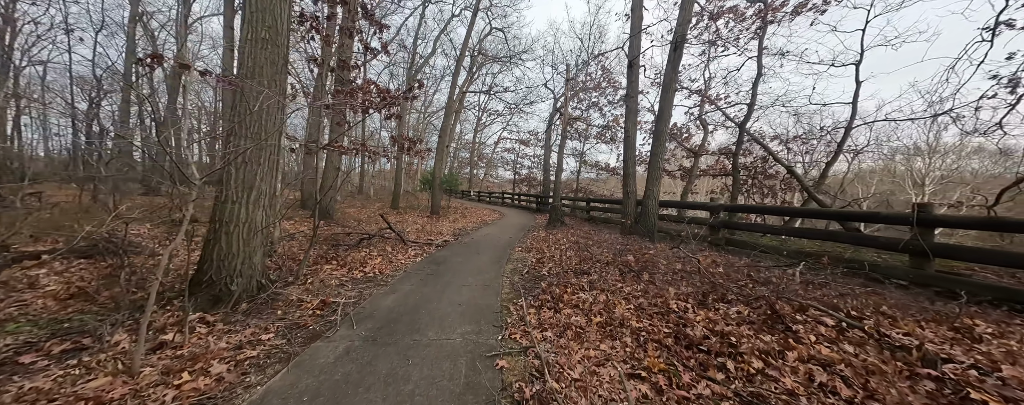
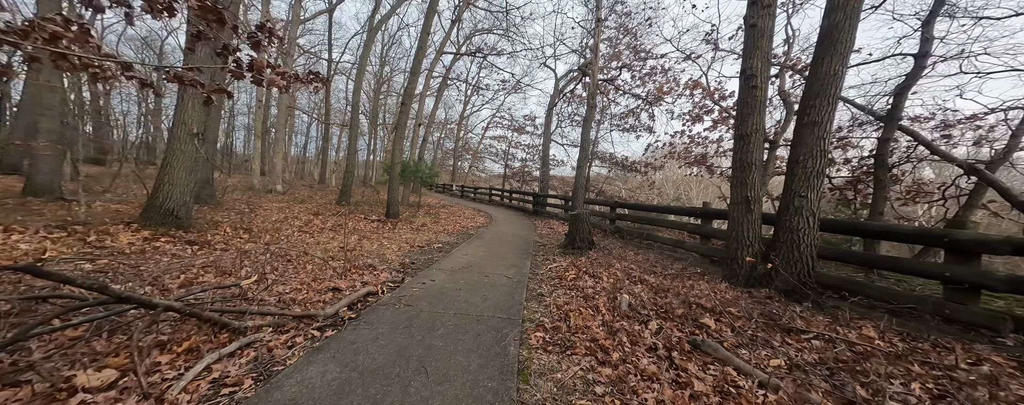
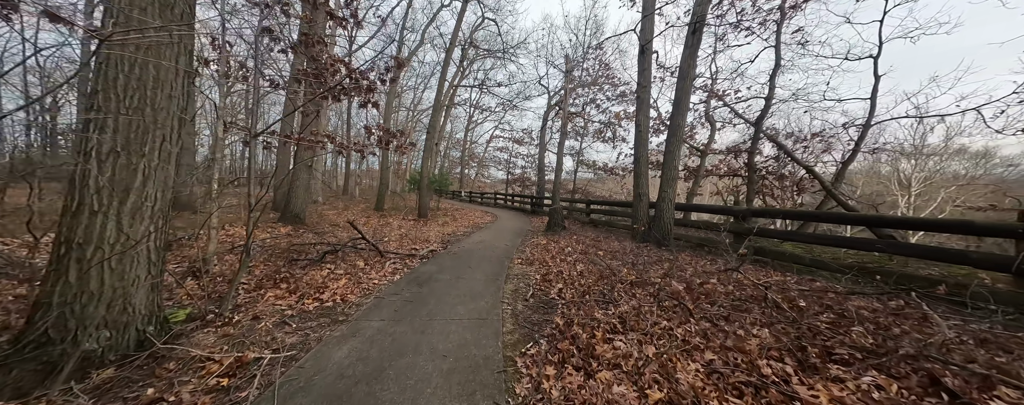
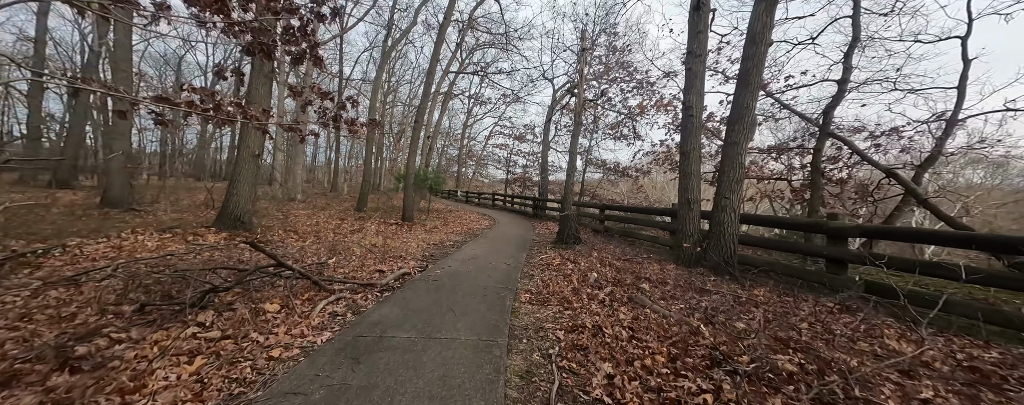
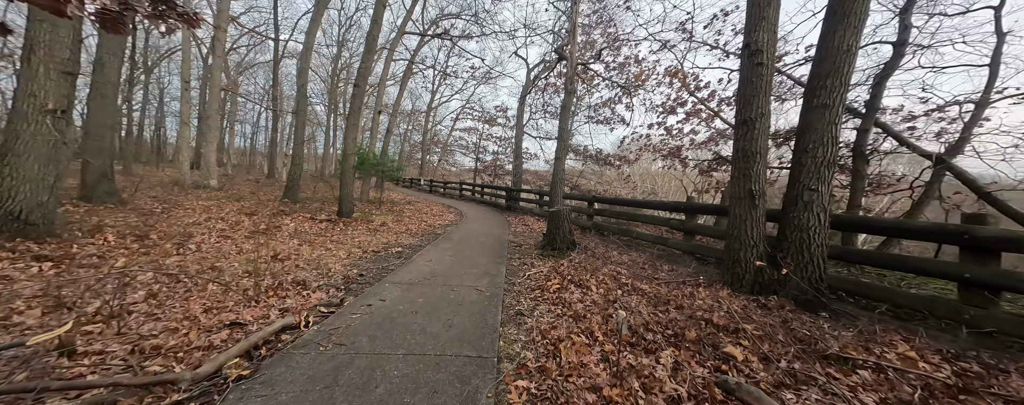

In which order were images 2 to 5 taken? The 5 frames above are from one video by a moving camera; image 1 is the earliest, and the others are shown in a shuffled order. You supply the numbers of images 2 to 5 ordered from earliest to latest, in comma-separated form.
3, 4, 2, 5
